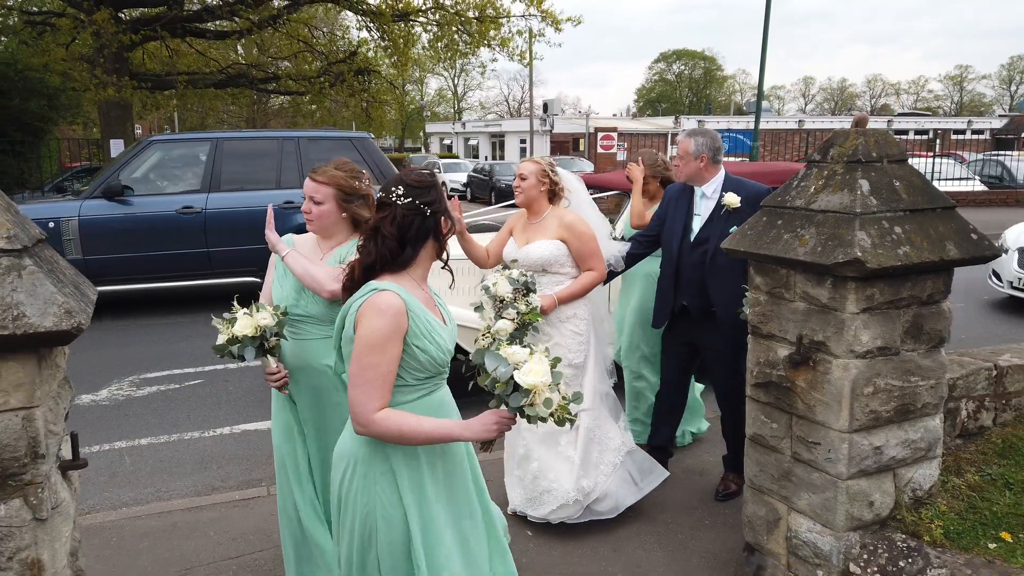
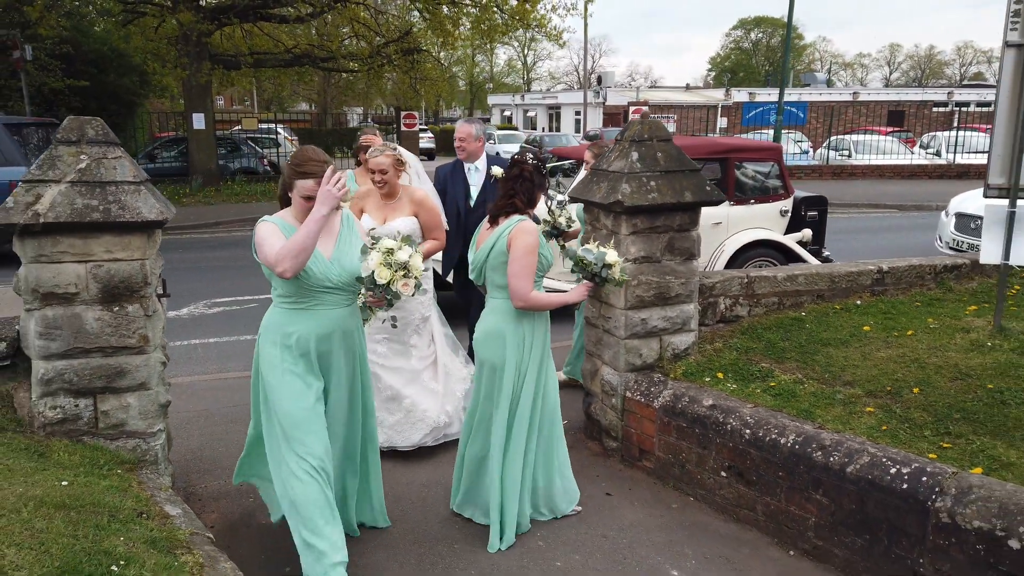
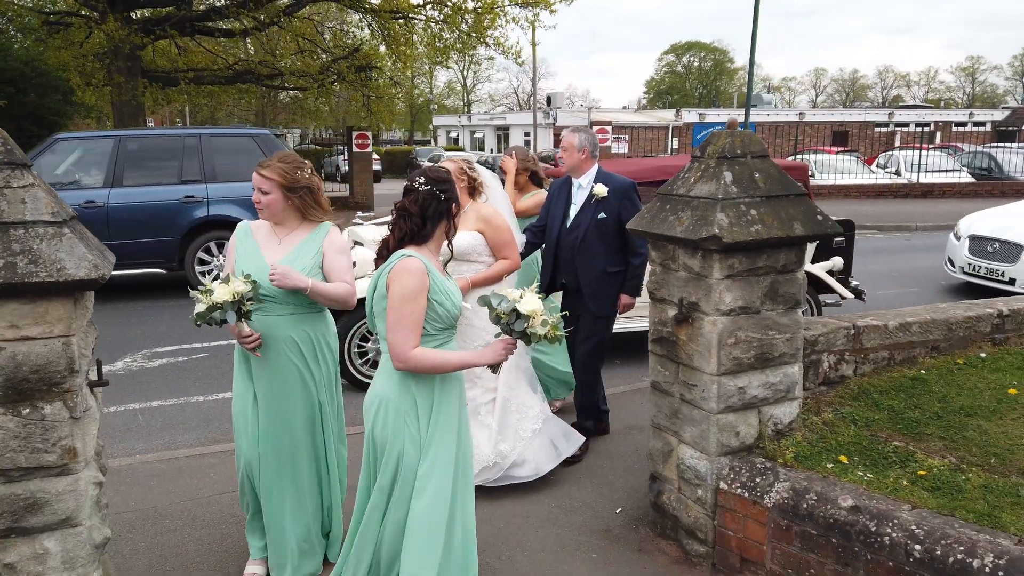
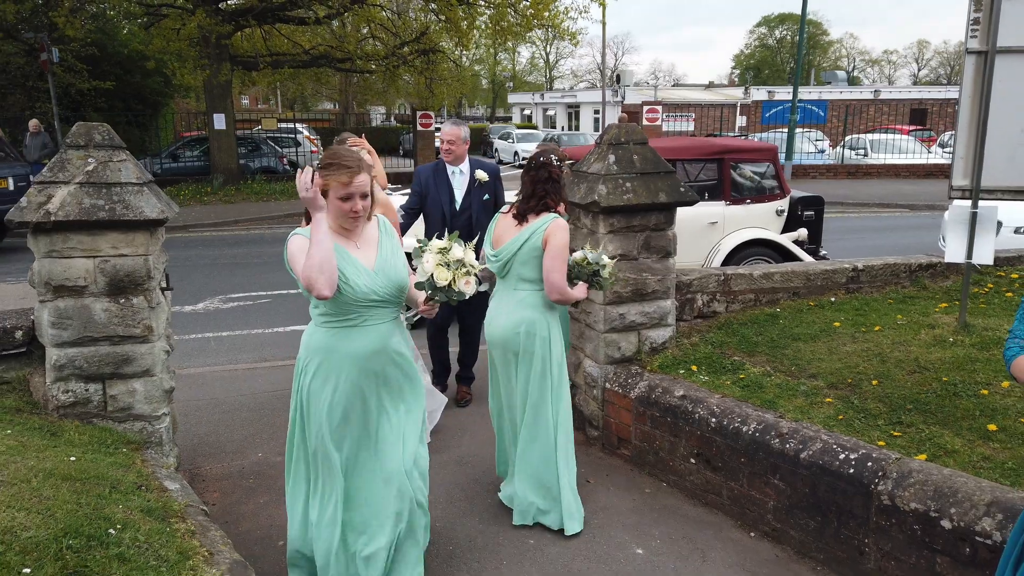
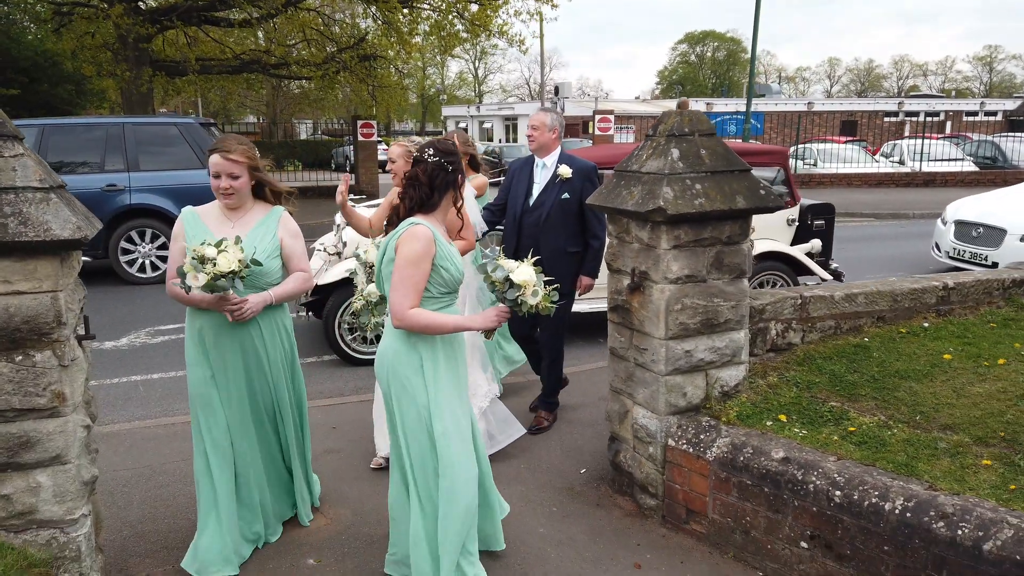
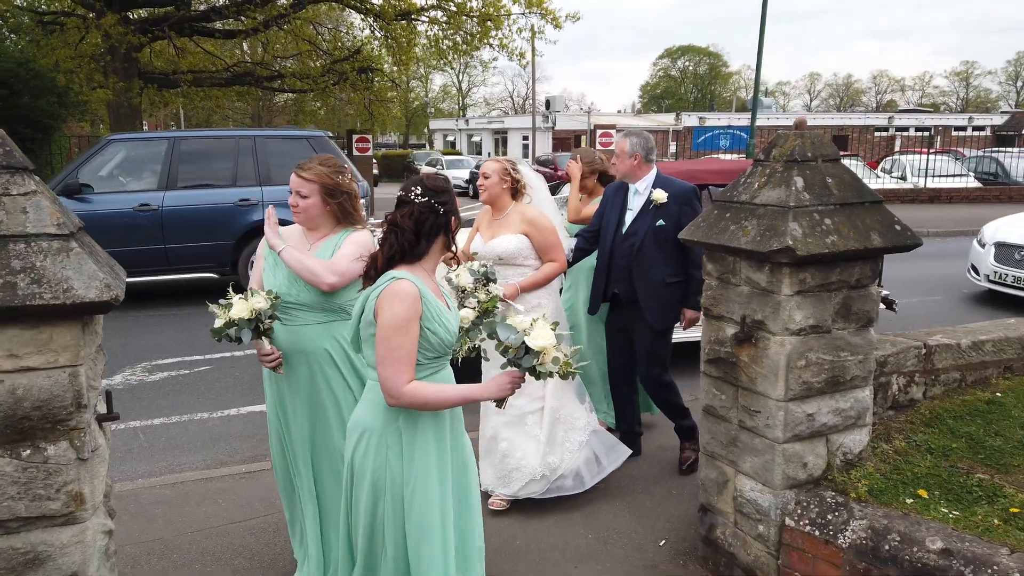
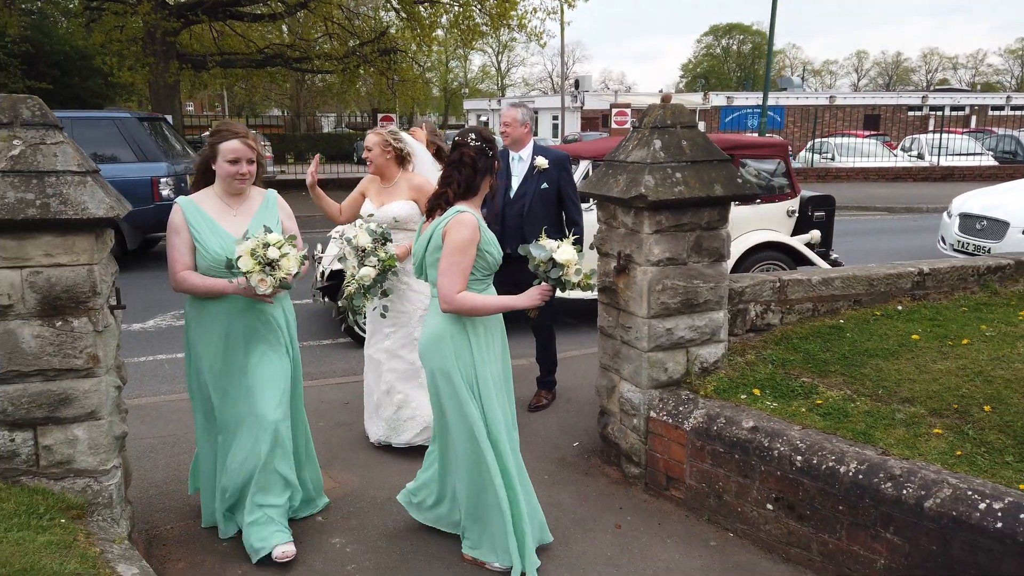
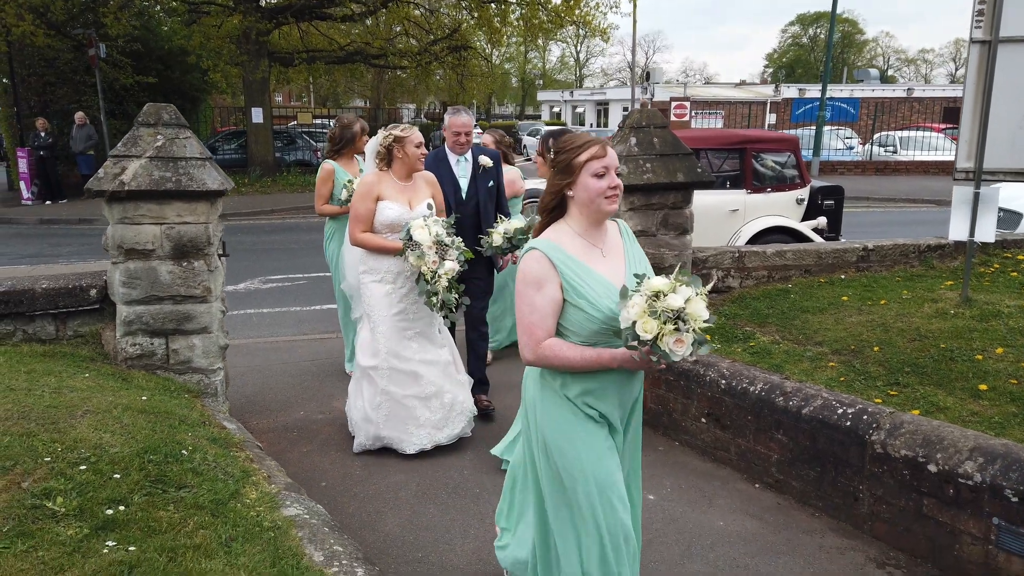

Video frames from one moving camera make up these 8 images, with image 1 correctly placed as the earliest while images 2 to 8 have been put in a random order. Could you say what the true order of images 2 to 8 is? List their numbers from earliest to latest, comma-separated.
6, 3, 5, 7, 2, 4, 8
